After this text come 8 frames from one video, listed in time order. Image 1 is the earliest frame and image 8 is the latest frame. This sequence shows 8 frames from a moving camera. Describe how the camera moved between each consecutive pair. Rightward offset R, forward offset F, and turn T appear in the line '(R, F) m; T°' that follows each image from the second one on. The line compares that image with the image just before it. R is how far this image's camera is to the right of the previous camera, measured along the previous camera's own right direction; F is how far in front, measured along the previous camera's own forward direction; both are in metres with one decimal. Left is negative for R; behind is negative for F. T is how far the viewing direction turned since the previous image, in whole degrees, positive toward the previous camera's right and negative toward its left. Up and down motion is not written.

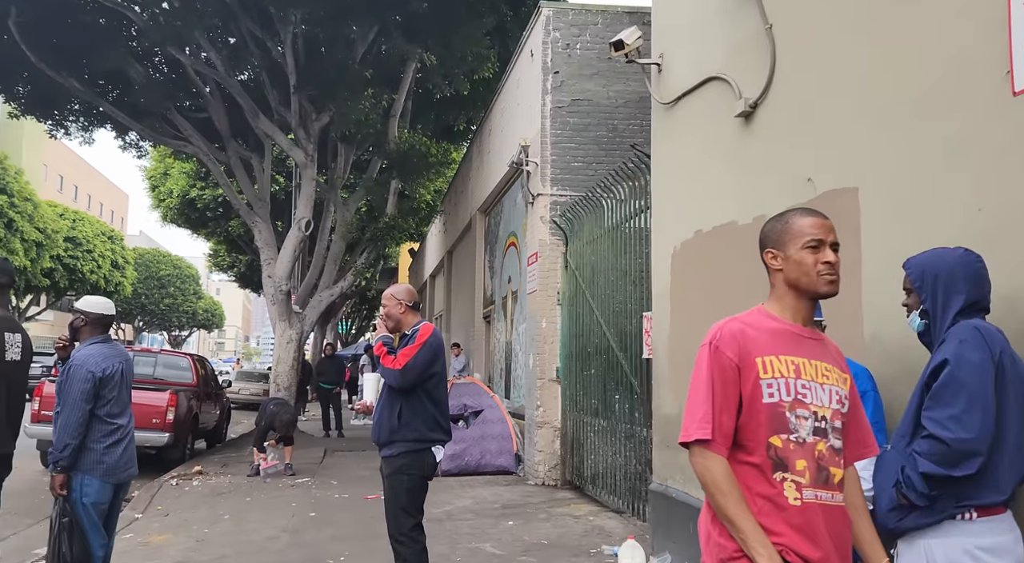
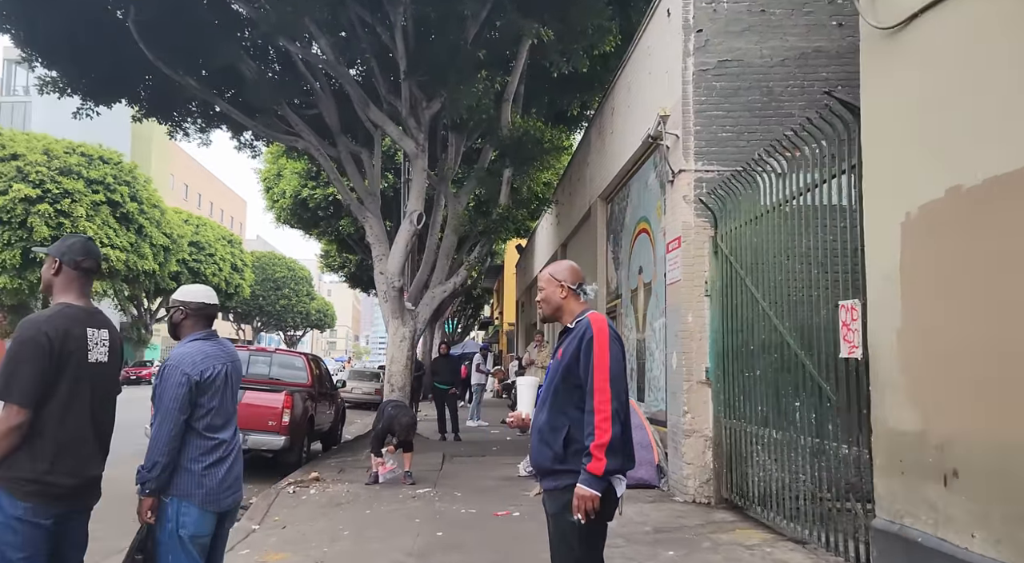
(-0.4, +0.9) m; -7°
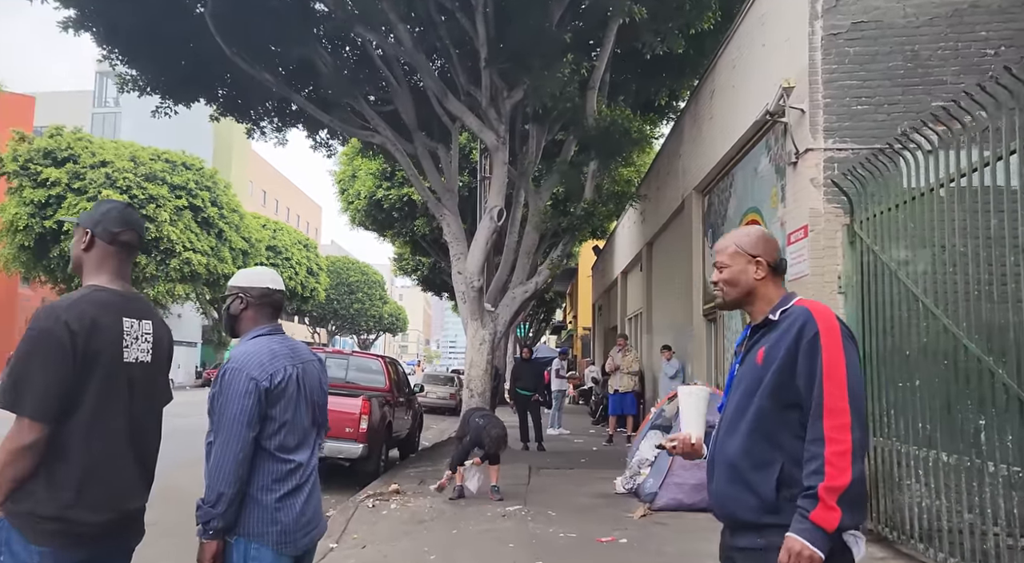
(-0.3, +0.8) m; -5°
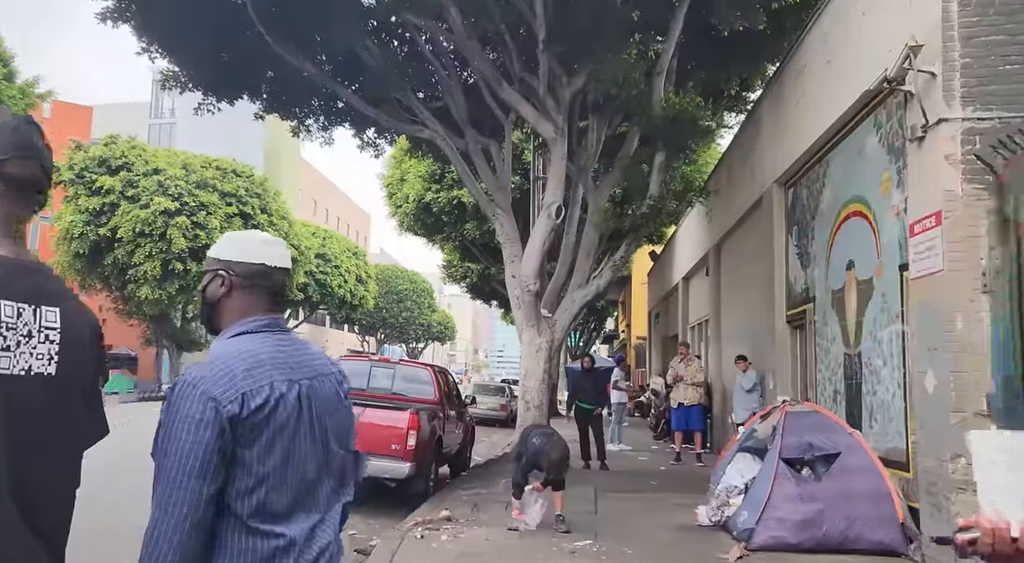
(-0.2, +1.0) m; -3°
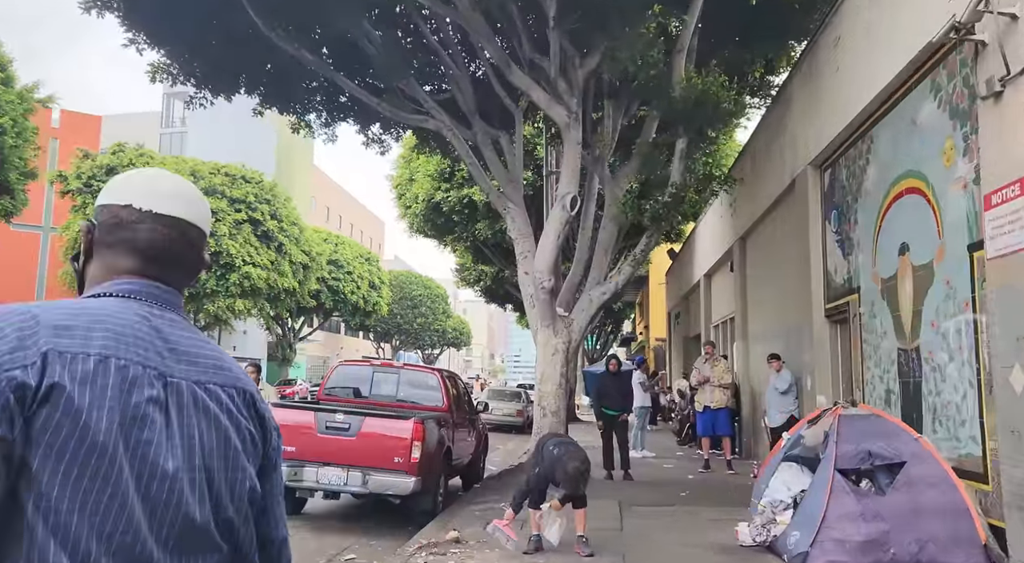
(0.0, +0.8) m; -1°
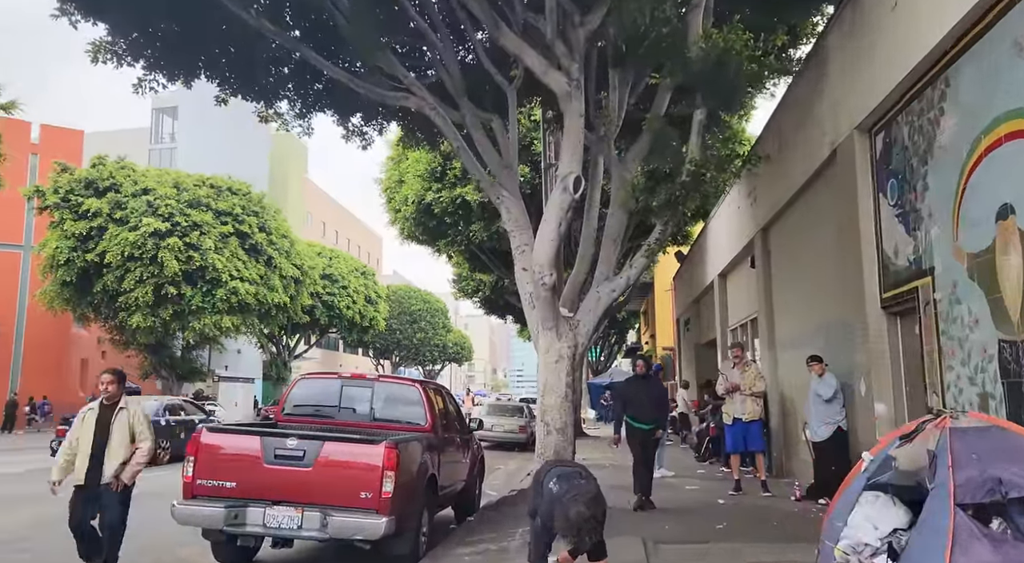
(+0.1, +1.6) m; 0°
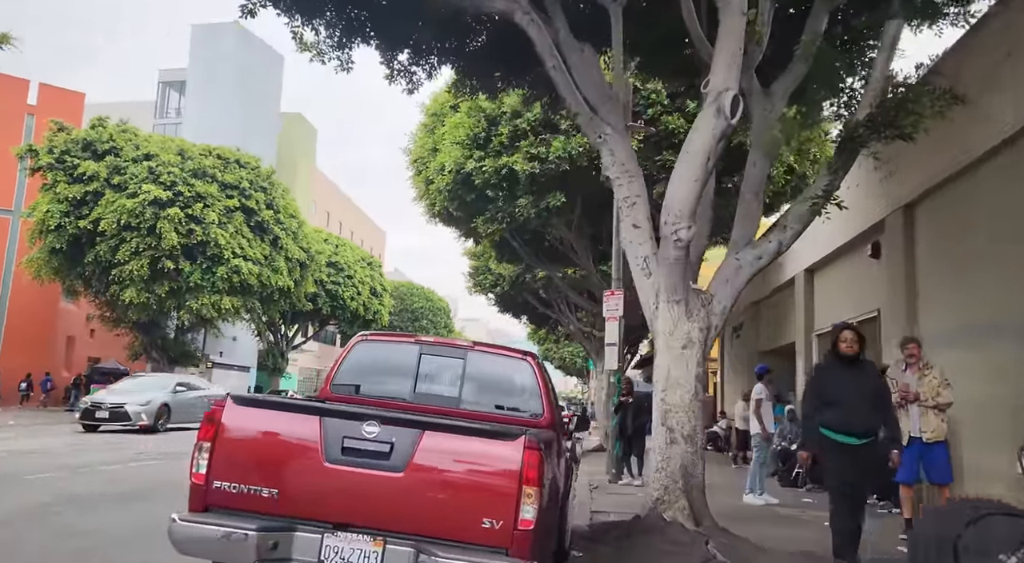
(-1.2, +2.4) m; 0°
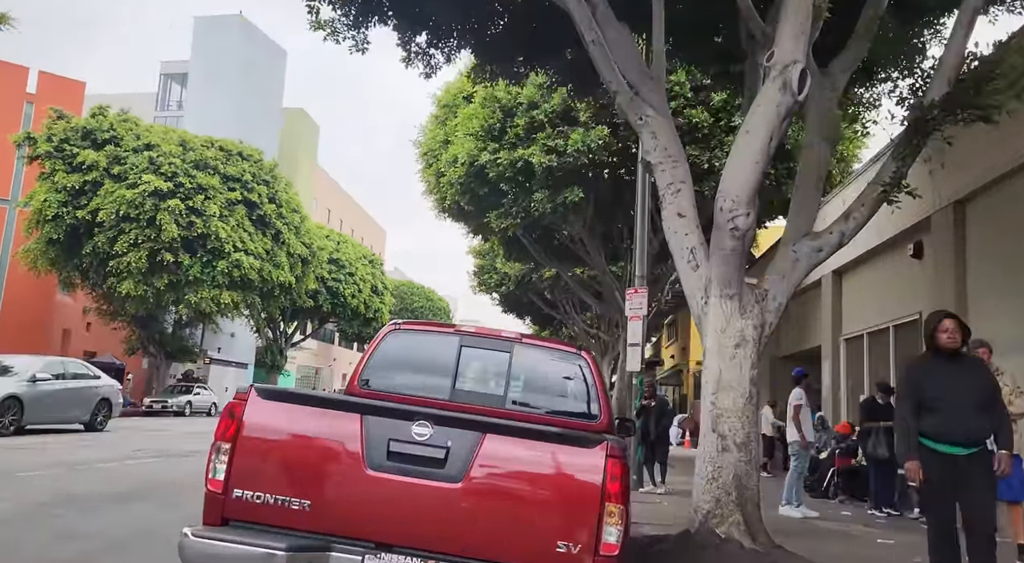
(-0.4, +0.6) m; 0°
